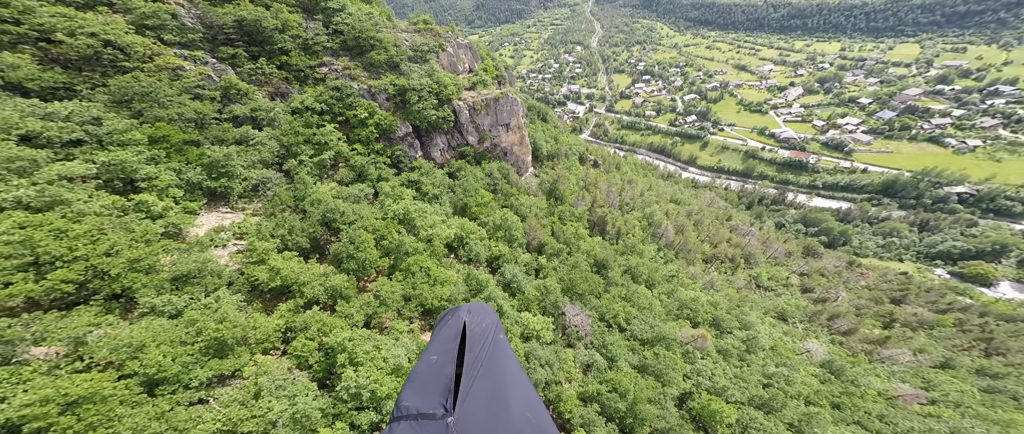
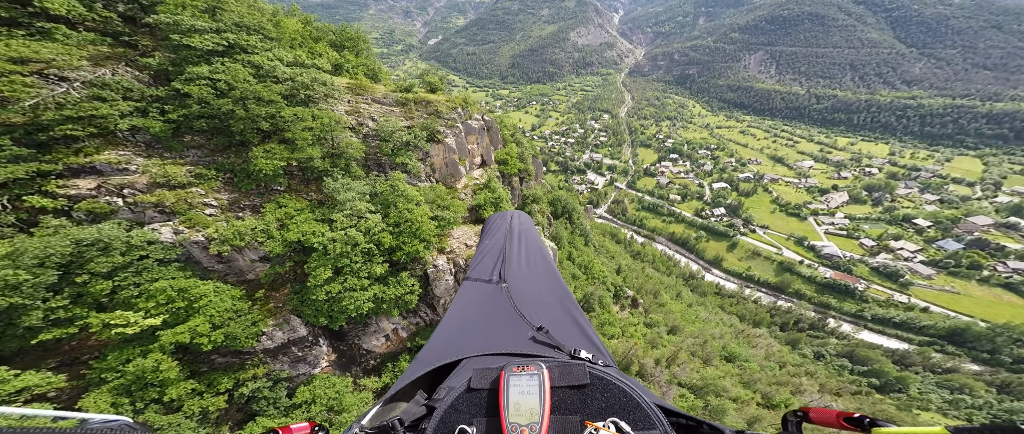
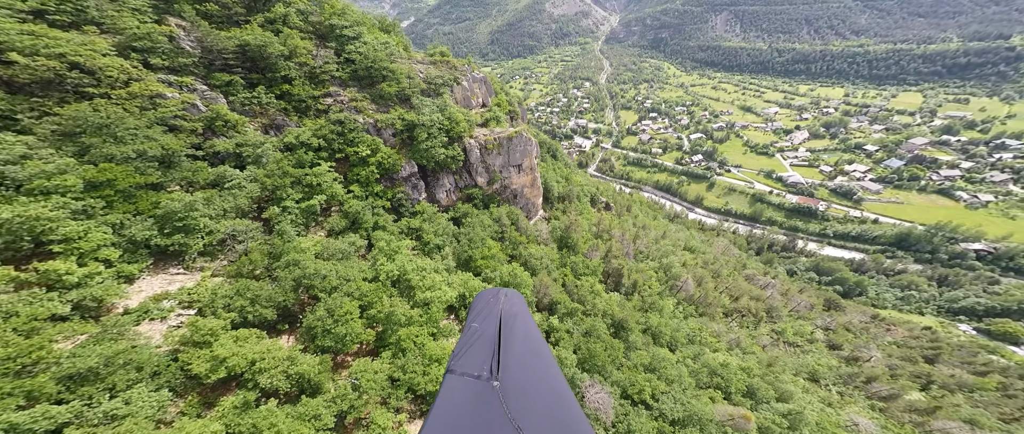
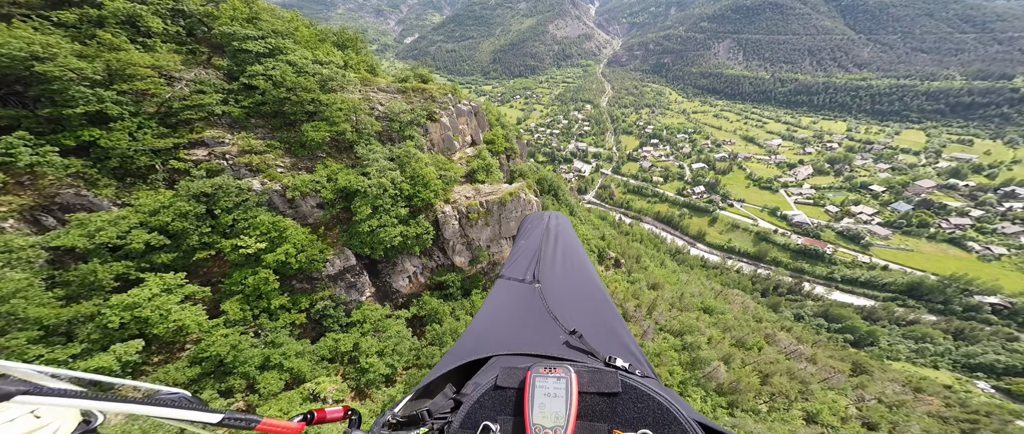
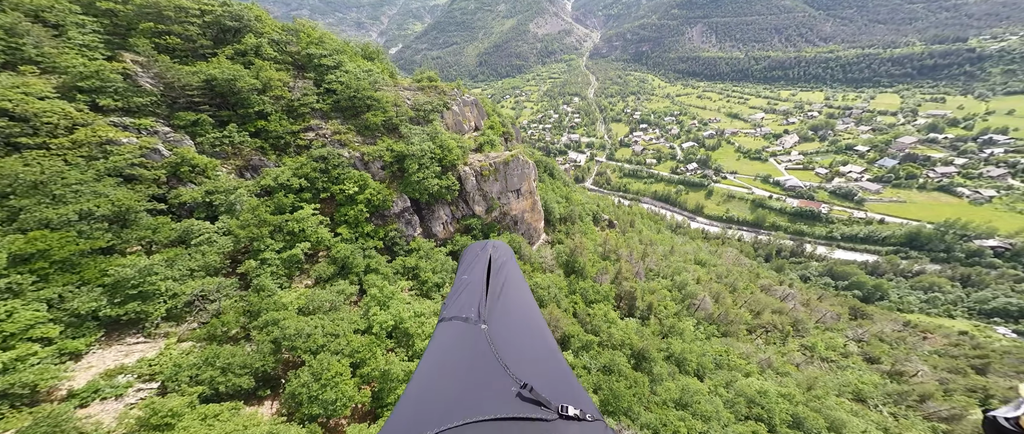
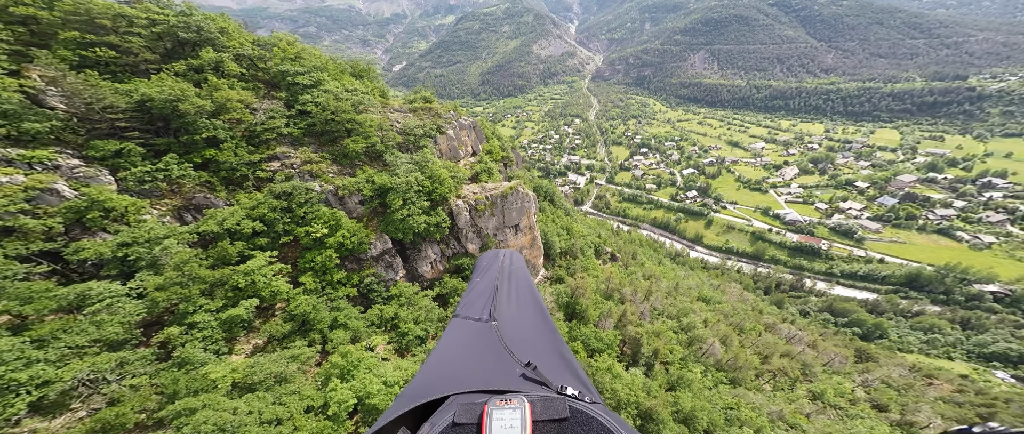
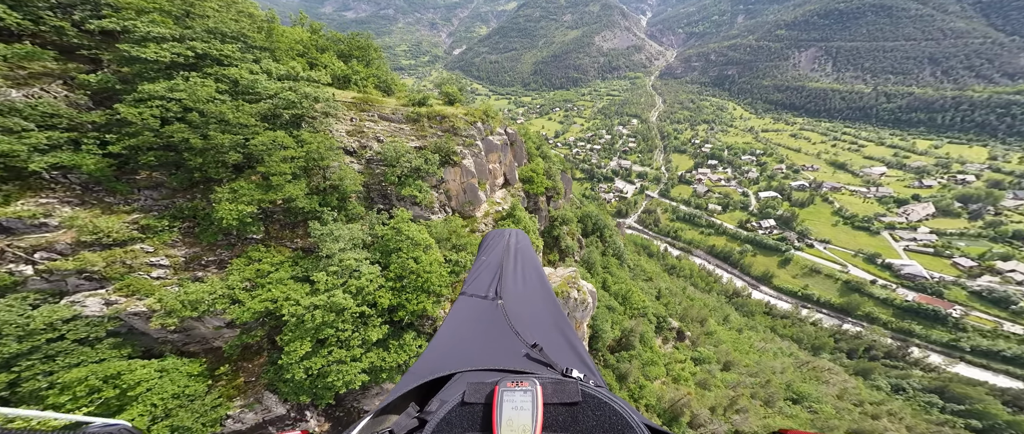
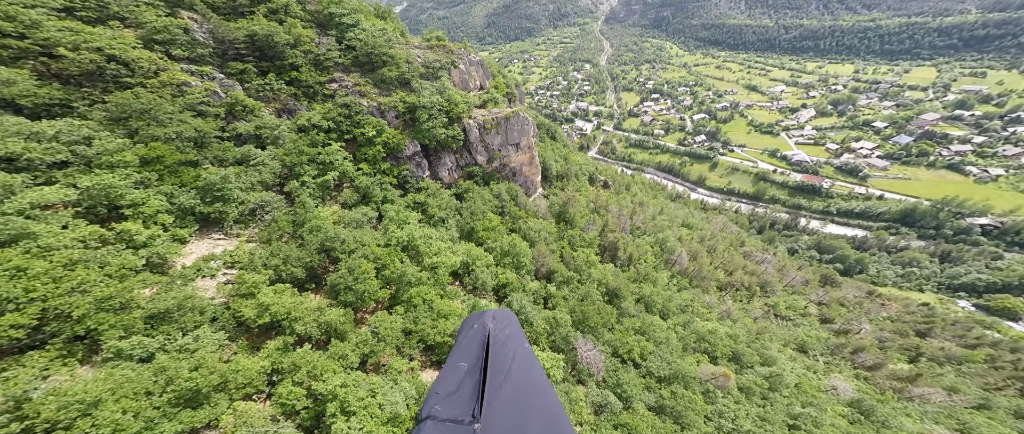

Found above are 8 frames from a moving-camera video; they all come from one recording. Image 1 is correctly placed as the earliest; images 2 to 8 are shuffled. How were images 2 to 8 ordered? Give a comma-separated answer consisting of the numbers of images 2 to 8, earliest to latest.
8, 3, 5, 6, 4, 2, 7
